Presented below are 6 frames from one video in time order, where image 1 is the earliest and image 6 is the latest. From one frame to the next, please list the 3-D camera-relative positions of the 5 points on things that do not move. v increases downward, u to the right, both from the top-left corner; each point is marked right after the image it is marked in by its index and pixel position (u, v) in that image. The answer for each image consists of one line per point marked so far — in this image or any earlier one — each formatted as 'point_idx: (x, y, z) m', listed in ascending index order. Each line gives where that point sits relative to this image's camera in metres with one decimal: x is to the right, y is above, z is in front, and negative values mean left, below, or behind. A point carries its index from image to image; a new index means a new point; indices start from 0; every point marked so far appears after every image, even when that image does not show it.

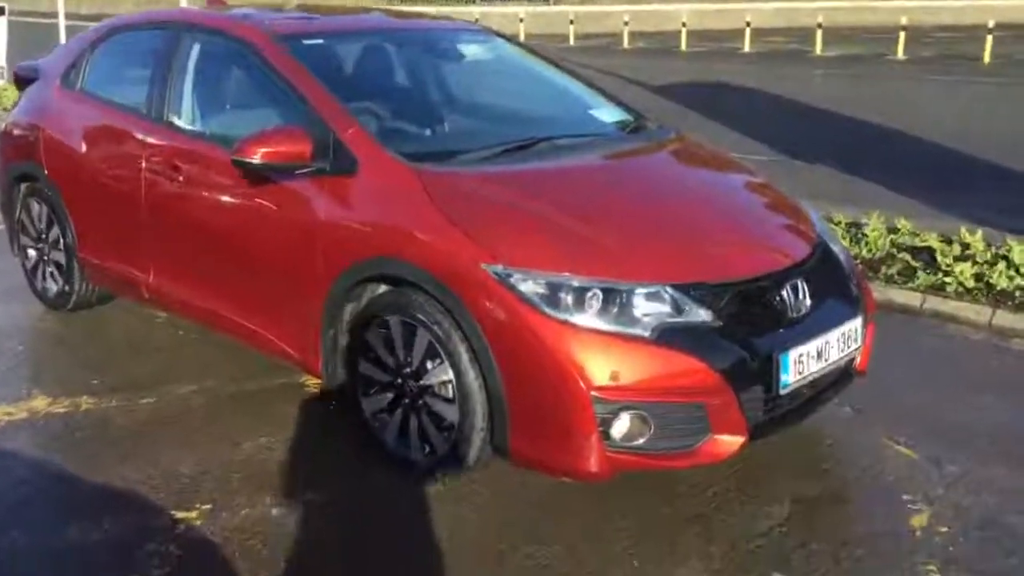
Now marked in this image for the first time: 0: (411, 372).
0: (-0.4, -0.4, +4.3) m
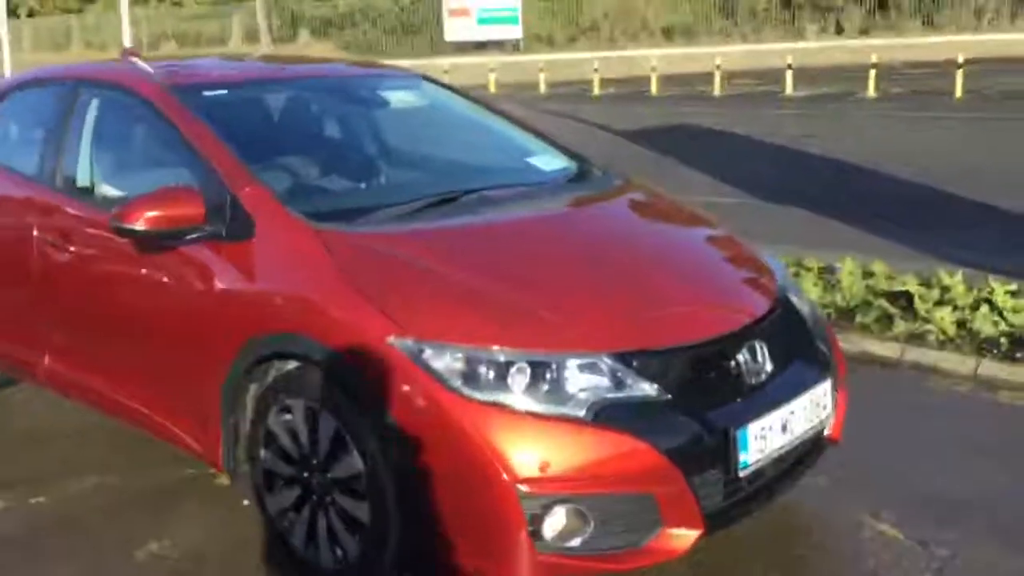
0: (-0.7, -0.7, +3.7) m
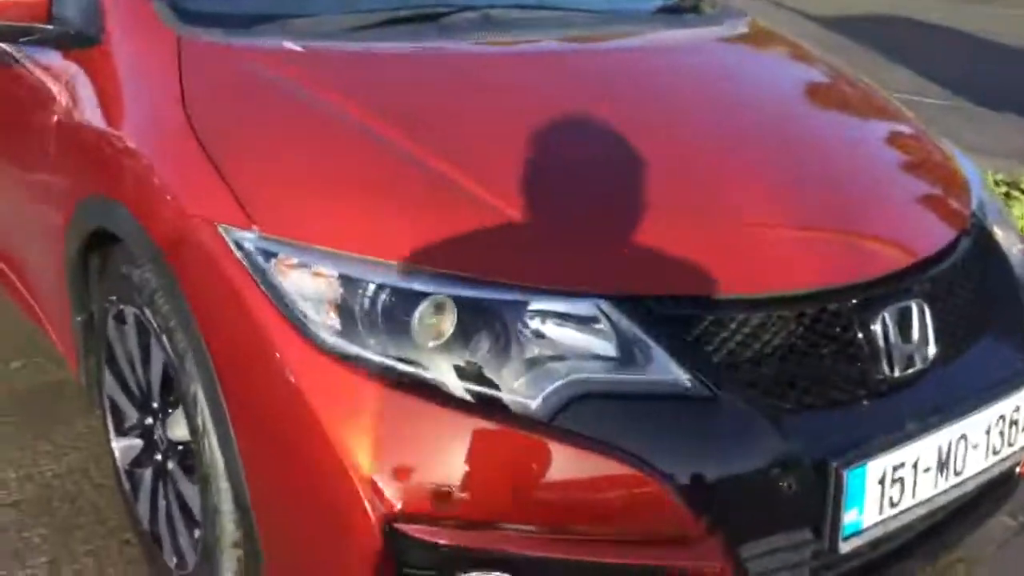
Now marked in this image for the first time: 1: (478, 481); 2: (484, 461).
0: (-0.8, -0.3, +2.3) m
1: (0.0, -0.4, +1.8) m
2: (0.0, -0.3, +1.8) m
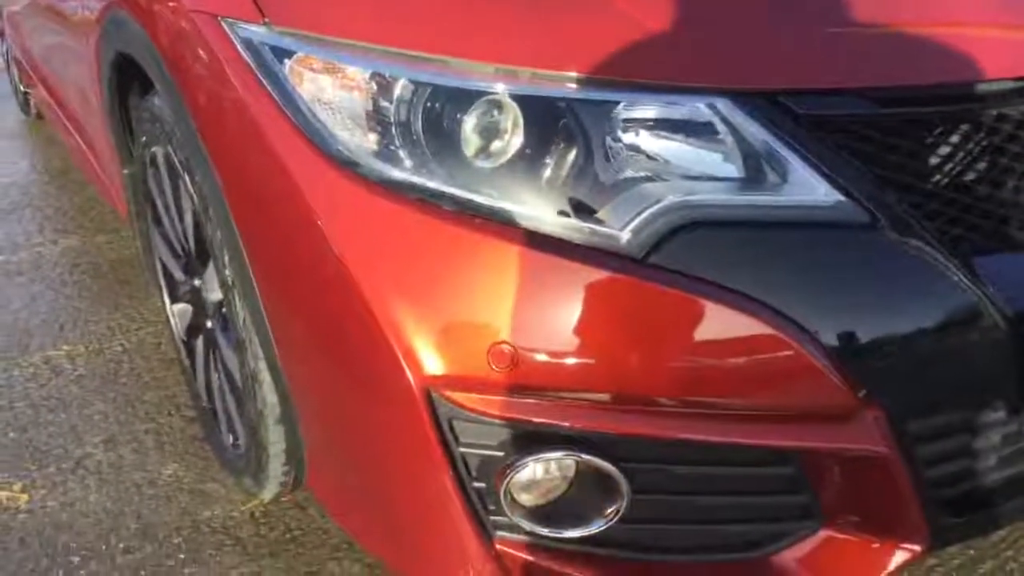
0: (-0.6, 0.0, +2.0) m
1: (+0.1, -0.1, +1.4) m
2: (+0.1, 0.0, +1.4) m
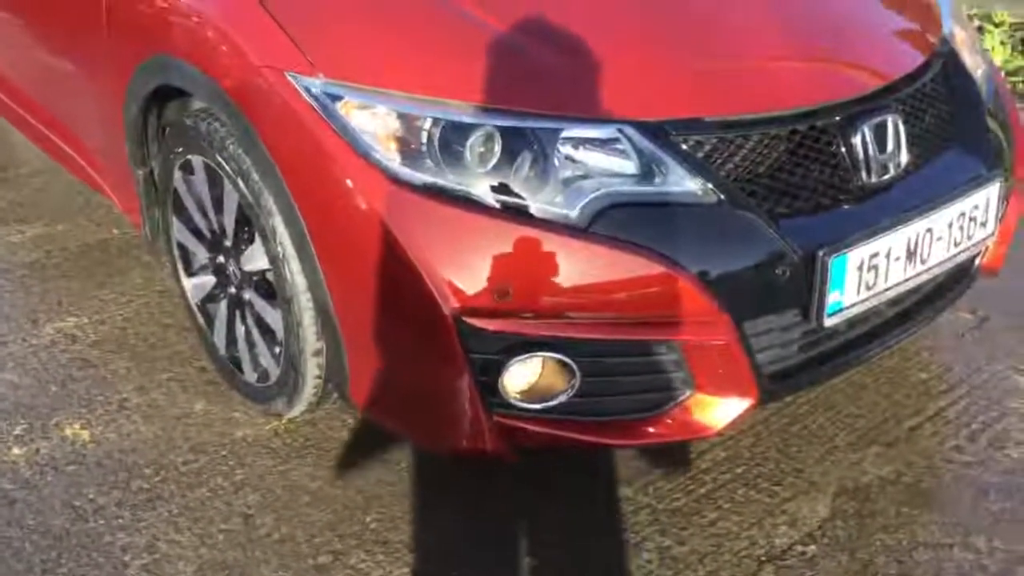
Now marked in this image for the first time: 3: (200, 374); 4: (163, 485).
0: (-0.8, +0.1, +2.7) m
1: (+0.1, 0.0, +2.1) m
2: (+0.1, 0.0, +2.1) m
3: (-1.0, -0.3, +3.0) m
4: (-0.9, -0.5, +2.6) m
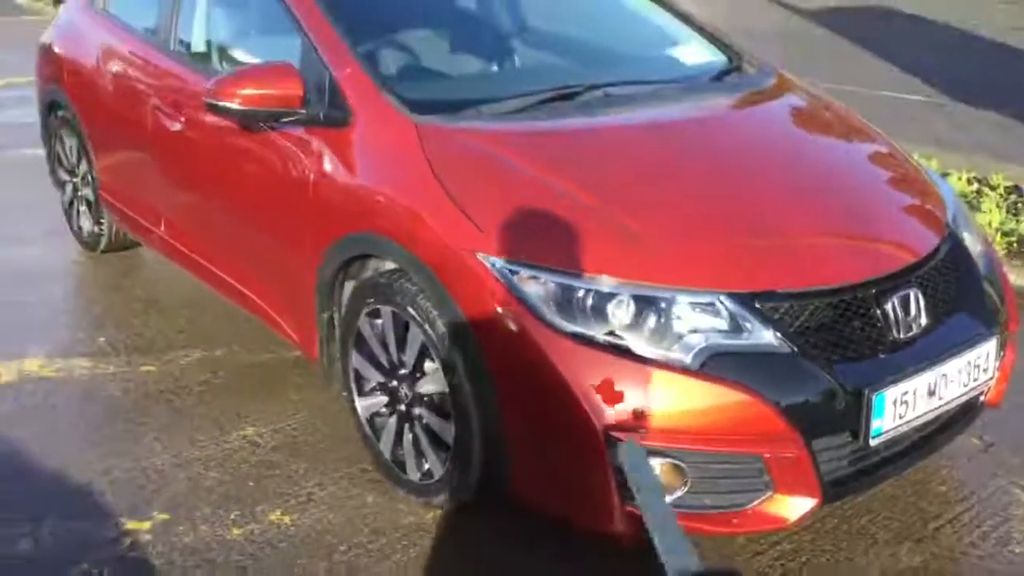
0: (-0.4, -0.3, +3.5) m
1: (+0.5, -0.4, +2.9) m
2: (+0.5, -0.3, +2.9) m
3: (-0.6, -0.7, +3.8) m
4: (-0.5, -0.9, +3.3) m
